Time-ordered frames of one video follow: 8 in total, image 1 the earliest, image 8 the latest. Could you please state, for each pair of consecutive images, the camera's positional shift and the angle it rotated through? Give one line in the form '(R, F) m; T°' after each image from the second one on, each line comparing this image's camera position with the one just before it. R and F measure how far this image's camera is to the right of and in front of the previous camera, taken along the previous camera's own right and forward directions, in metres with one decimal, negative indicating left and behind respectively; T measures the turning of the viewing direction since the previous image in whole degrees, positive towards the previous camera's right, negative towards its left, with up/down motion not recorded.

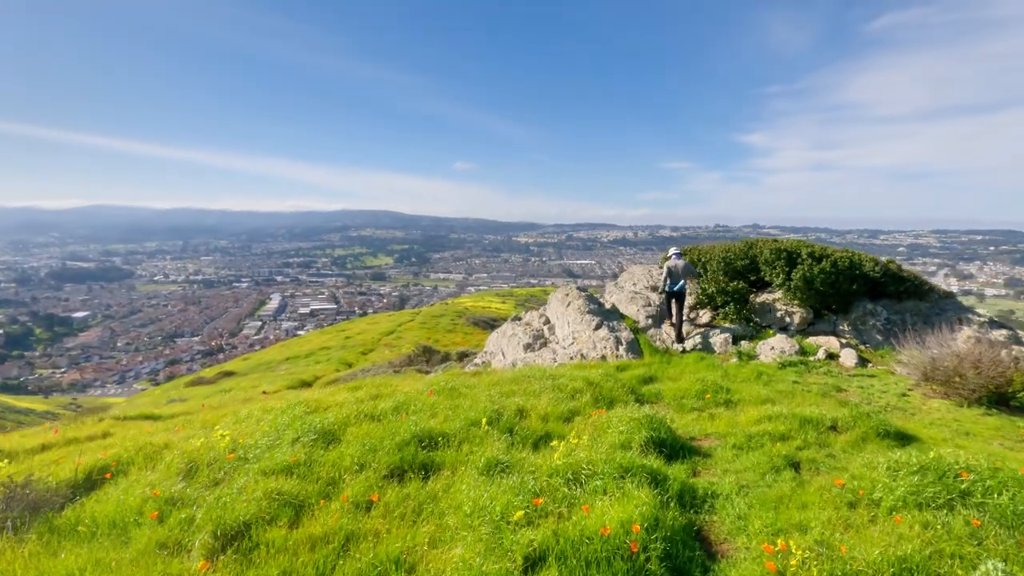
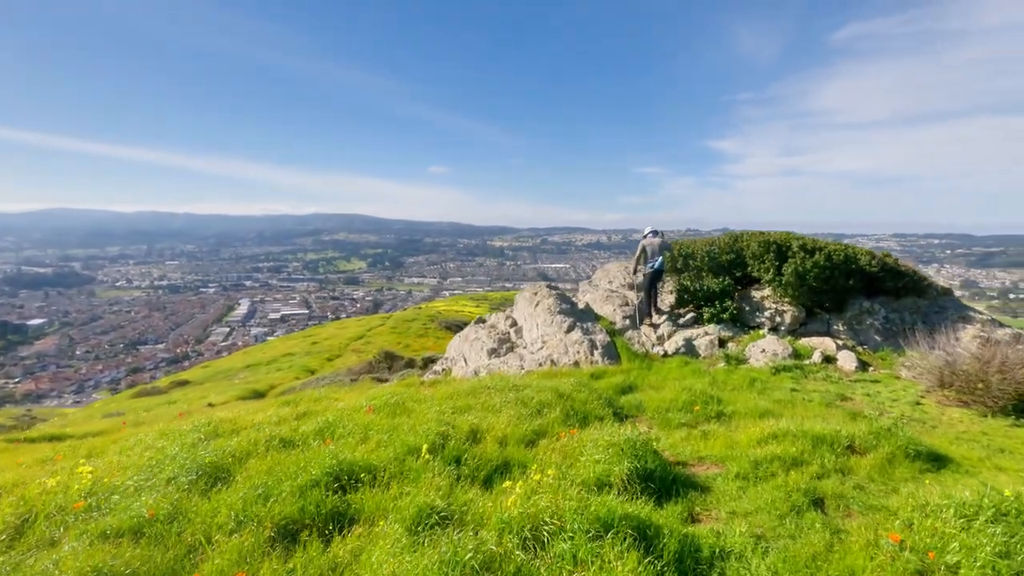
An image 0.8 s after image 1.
(+0.4, +1.9) m; +3°
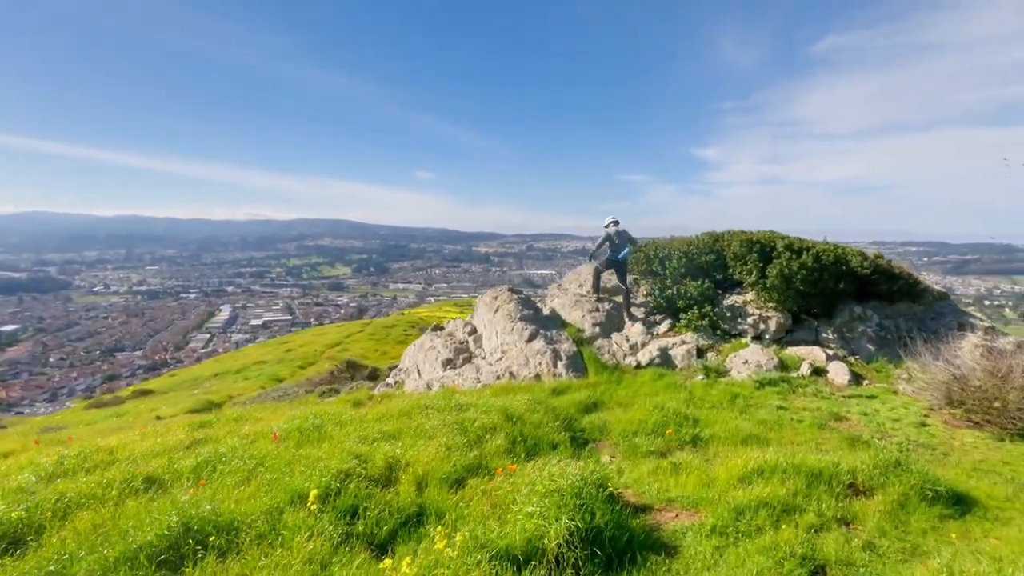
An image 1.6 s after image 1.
(+0.8, +1.6) m; +2°
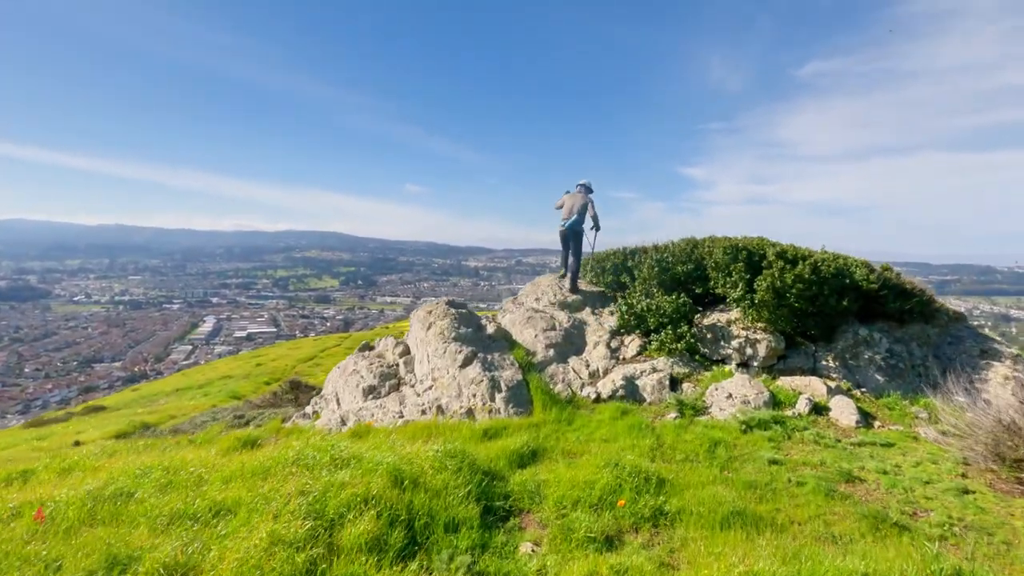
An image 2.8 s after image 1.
(+1.1, +2.4) m; +1°
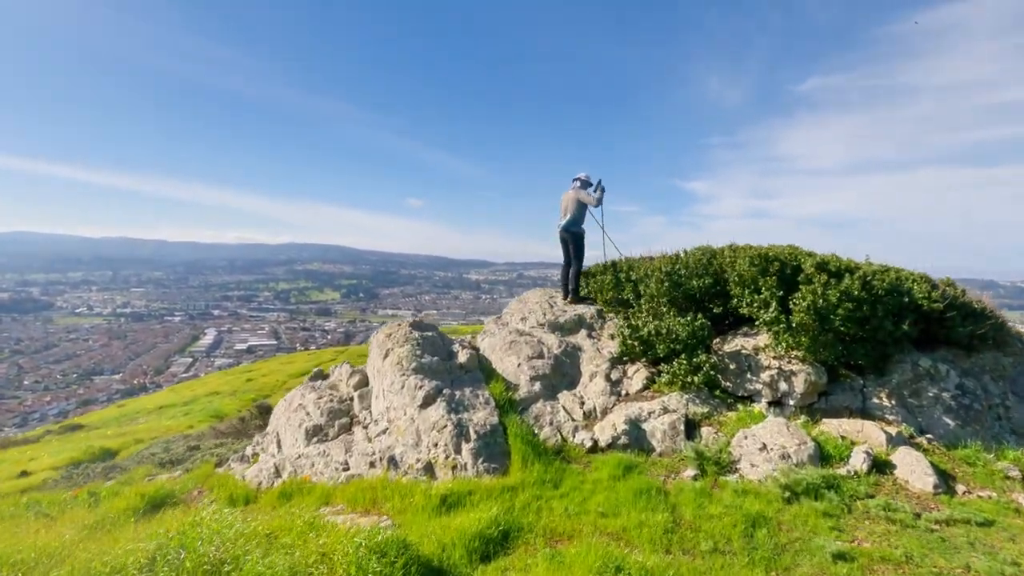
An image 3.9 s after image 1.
(+0.4, +2.1) m; 0°
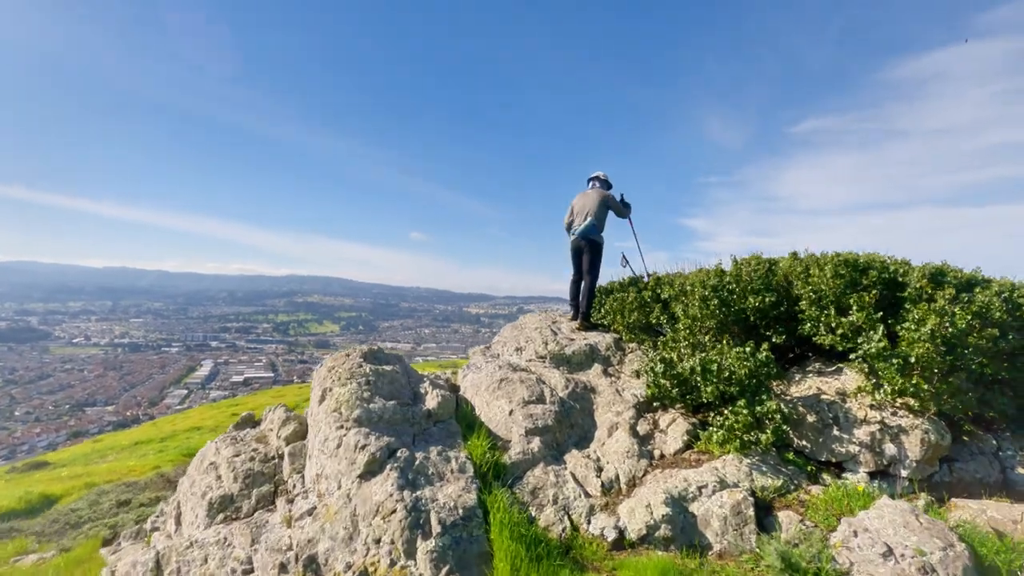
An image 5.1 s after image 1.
(+0.1, +2.6) m; 0°
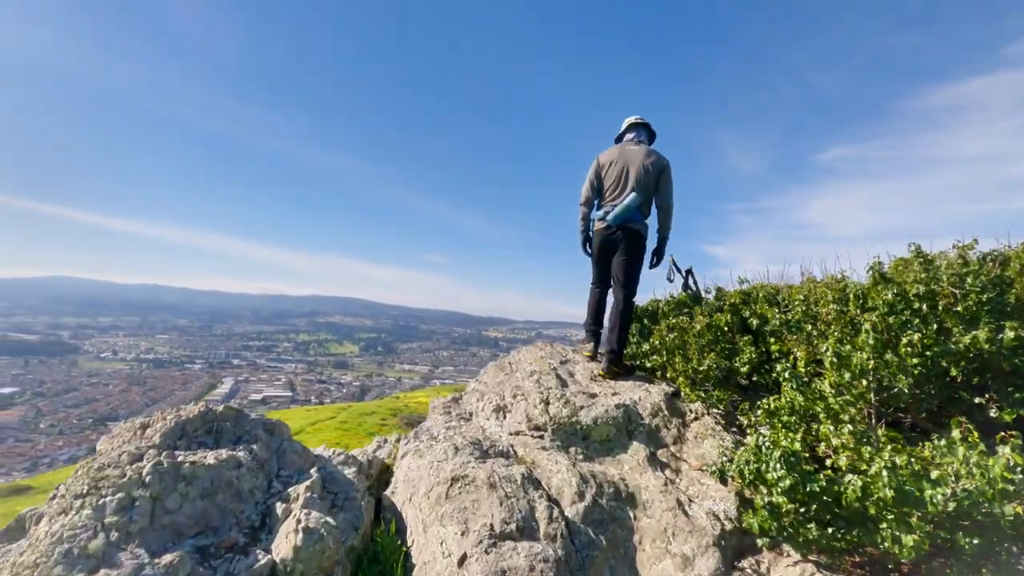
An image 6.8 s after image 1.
(+0.4, +3.7) m; -2°
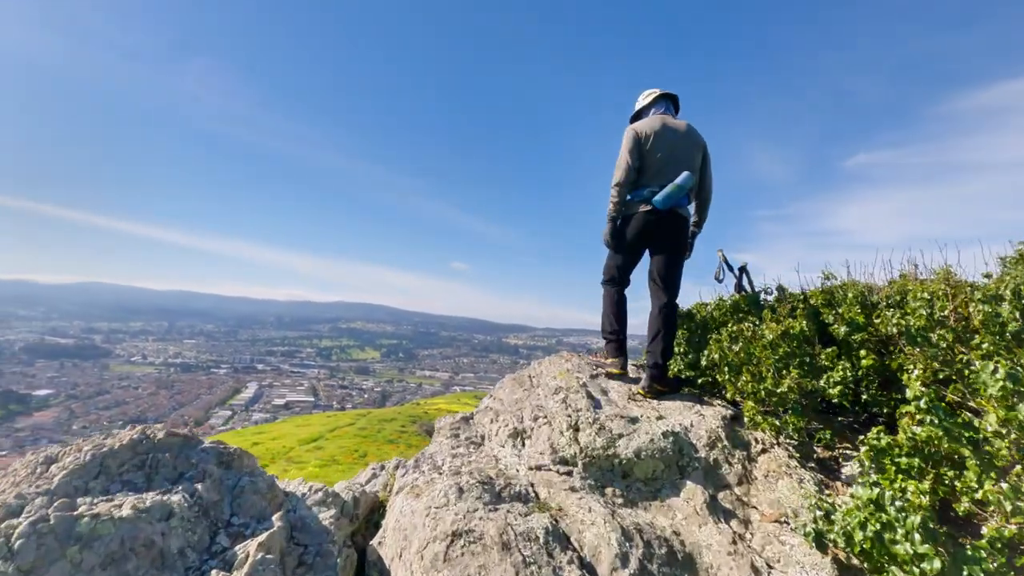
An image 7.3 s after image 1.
(0.0, +1.0) m; -2°
